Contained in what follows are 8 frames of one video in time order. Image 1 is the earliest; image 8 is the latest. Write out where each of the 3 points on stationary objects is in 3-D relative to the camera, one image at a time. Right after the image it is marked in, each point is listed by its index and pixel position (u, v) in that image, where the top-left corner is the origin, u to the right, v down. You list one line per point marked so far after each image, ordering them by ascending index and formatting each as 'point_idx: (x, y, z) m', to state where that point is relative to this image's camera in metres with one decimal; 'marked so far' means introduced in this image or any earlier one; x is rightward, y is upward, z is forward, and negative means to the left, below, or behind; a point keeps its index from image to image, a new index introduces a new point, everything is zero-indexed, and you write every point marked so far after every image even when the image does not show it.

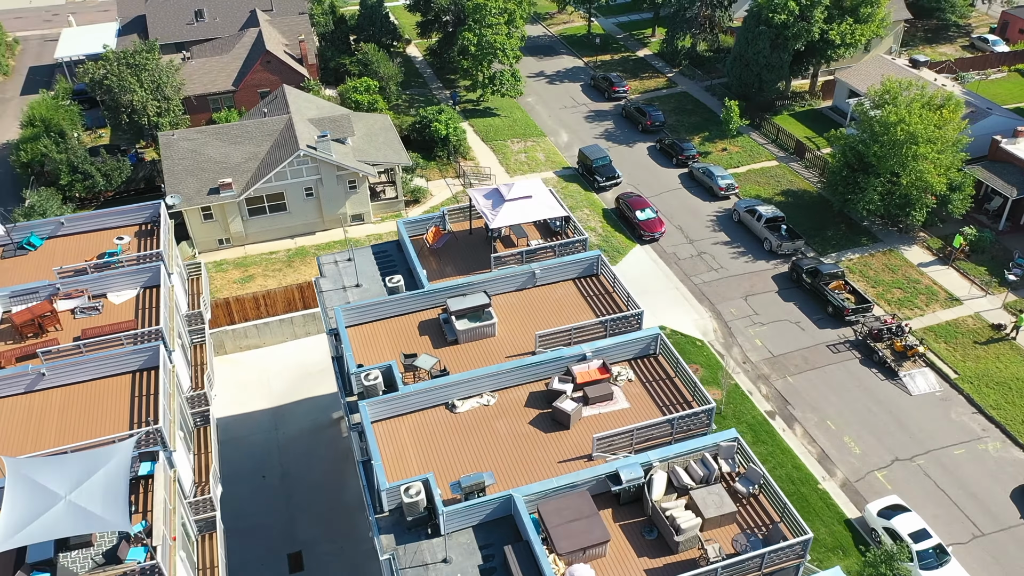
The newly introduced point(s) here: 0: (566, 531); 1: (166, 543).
0: (+1.3, -5.8, +19.7) m
1: (-8.2, -6.1, +19.8) m
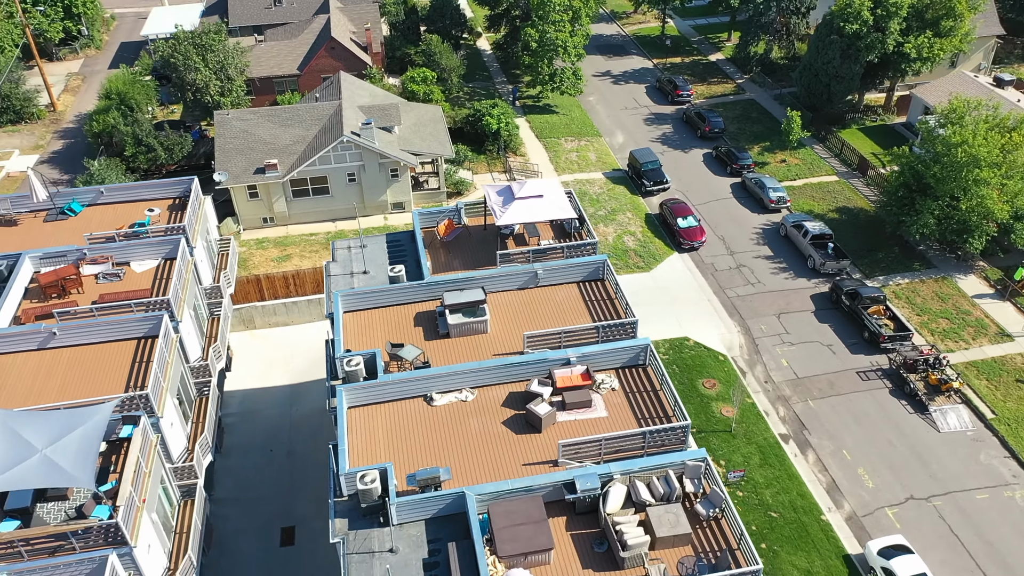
0: (0.0, -5.8, +19.6) m
1: (-9.5, -5.4, +20.7) m
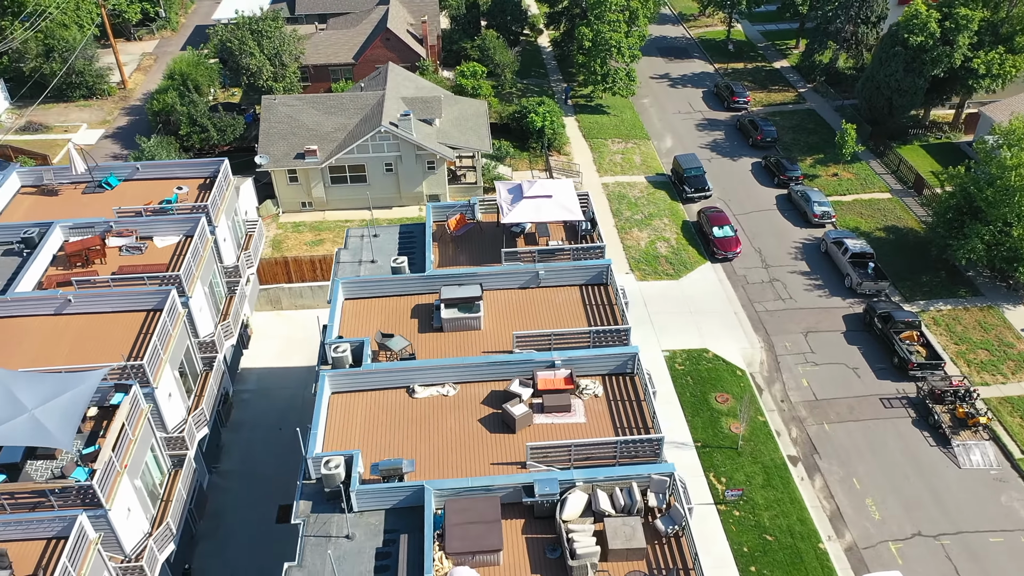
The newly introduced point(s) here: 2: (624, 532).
0: (-1.2, -5.8, +19.6) m
1: (-10.4, -4.7, +21.5) m
2: (+2.7, -5.8, +19.7) m
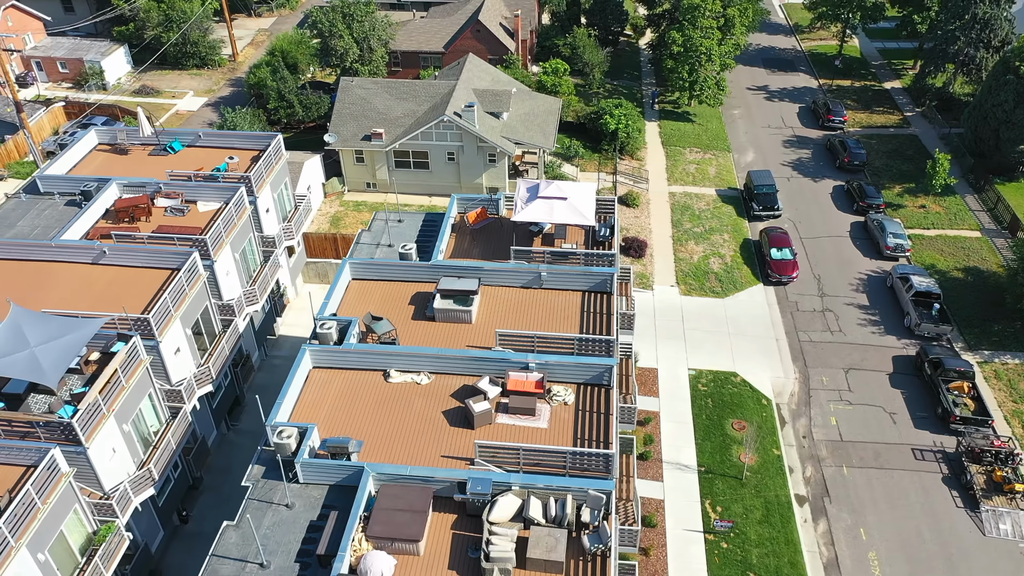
0: (-3.0, -5.5, +19.9) m
1: (-11.7, -3.4, +23.2) m
2: (+0.8, -6.0, +19.4) m
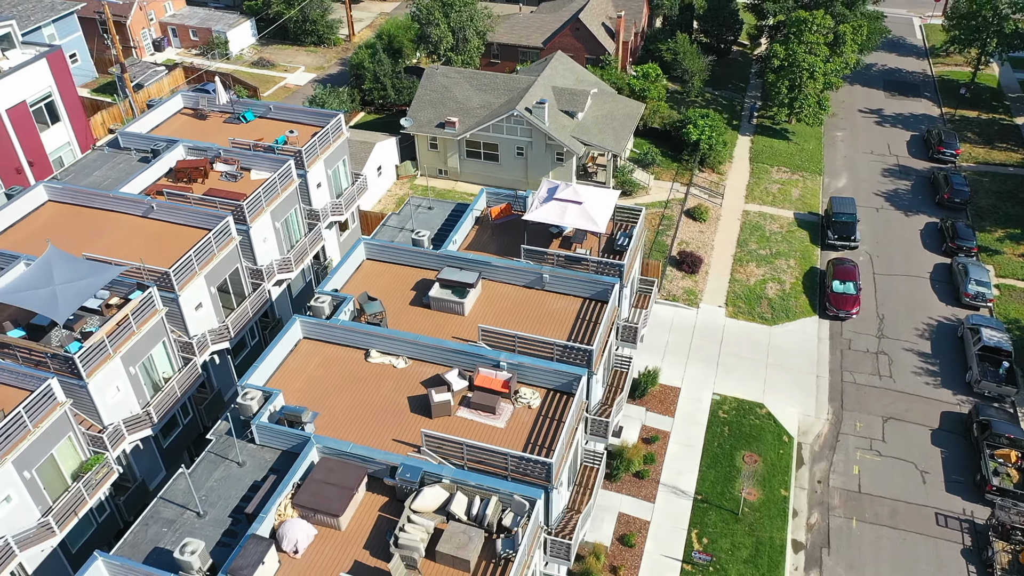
0: (-4.9, -5.0, +20.5) m
1: (-12.6, -1.9, +25.2) m
2: (-1.2, -5.9, +19.5) m
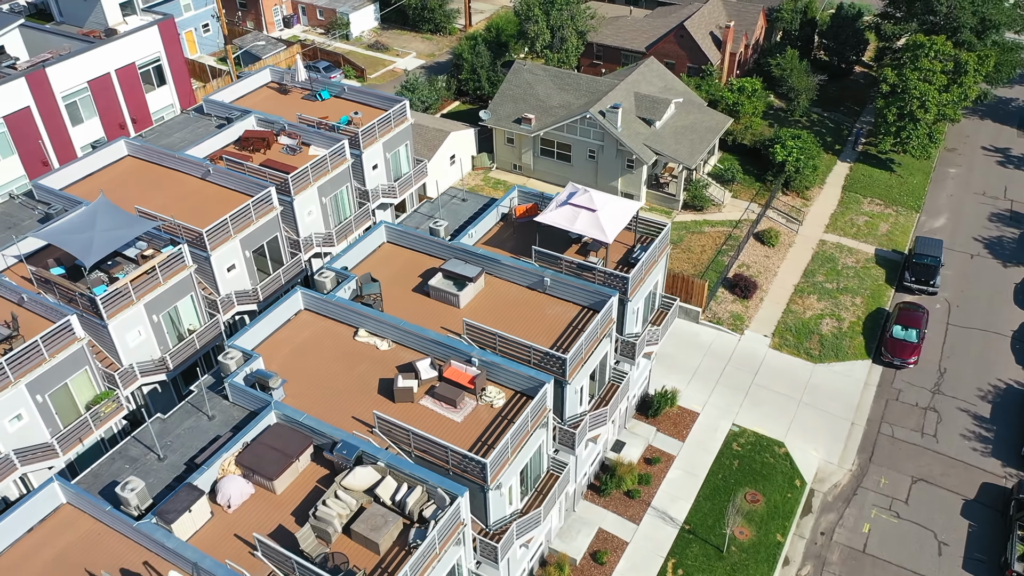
0: (-6.6, -4.2, +21.5) m
1: (-12.9, -0.2, +27.3) m
2: (-3.3, -5.6, +19.9) m
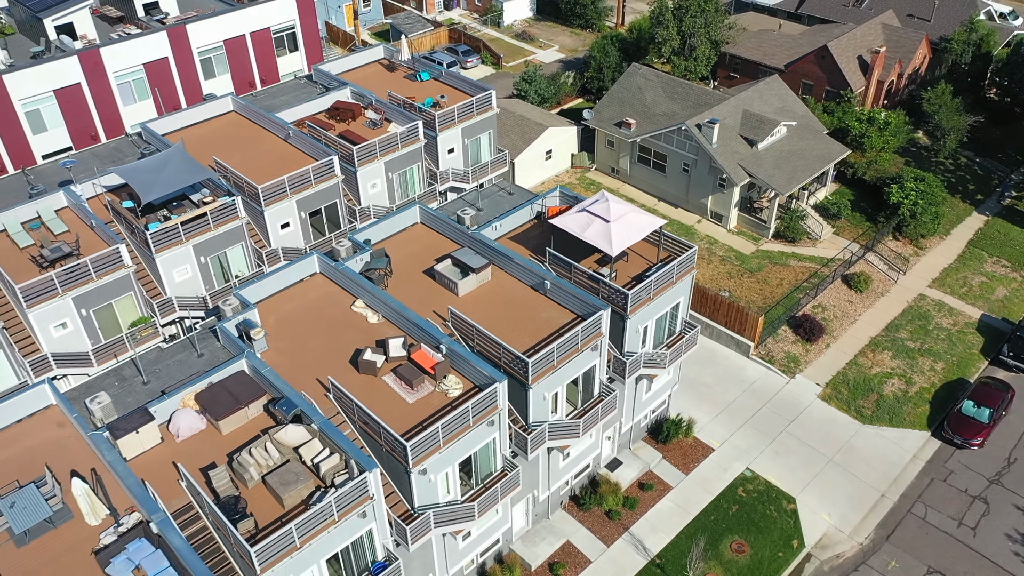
0: (-8.3, -2.9, +23.3) m
1: (-12.5, +2.0, +30.2) m
2: (-5.7, -4.8, +21.0) m
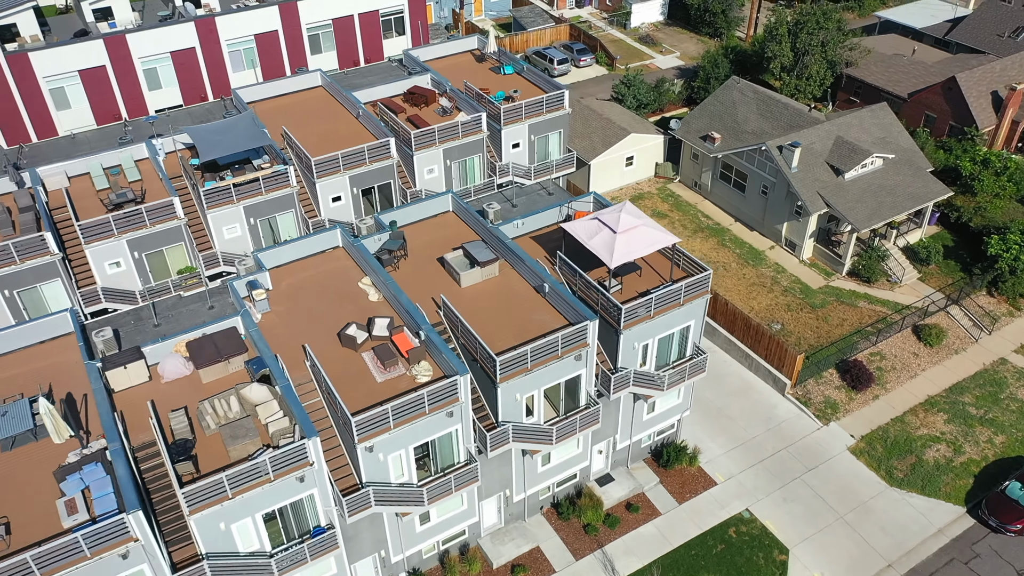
0: (-9.2, -1.7, +24.9) m
1: (-11.4, +3.7, +32.4) m
2: (-7.4, -3.9, +22.3) m
